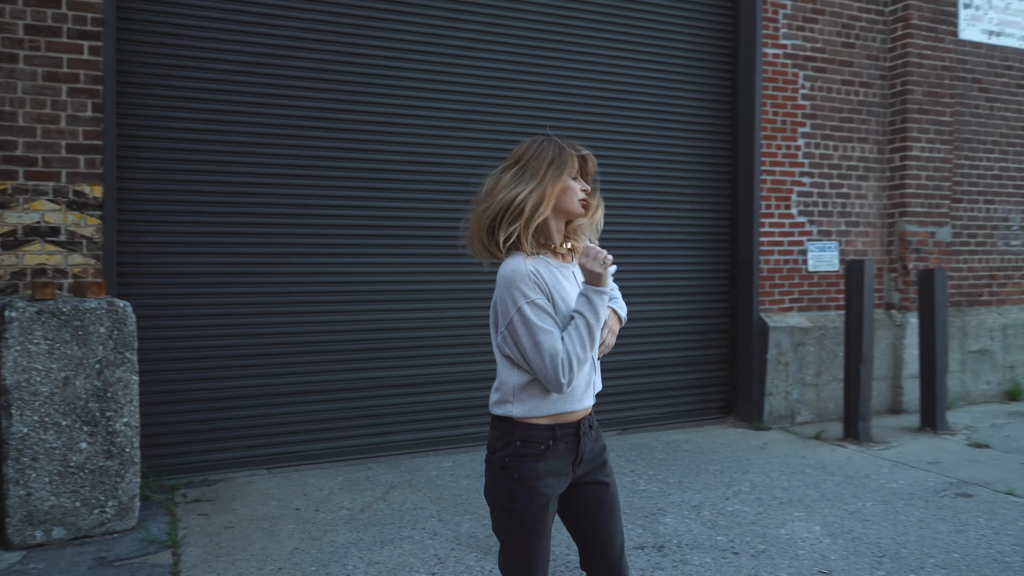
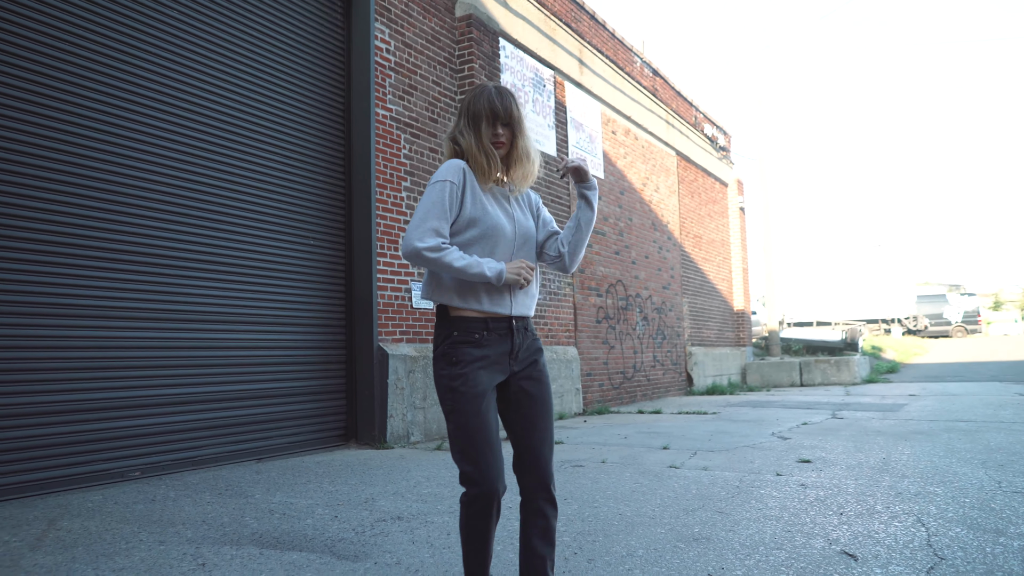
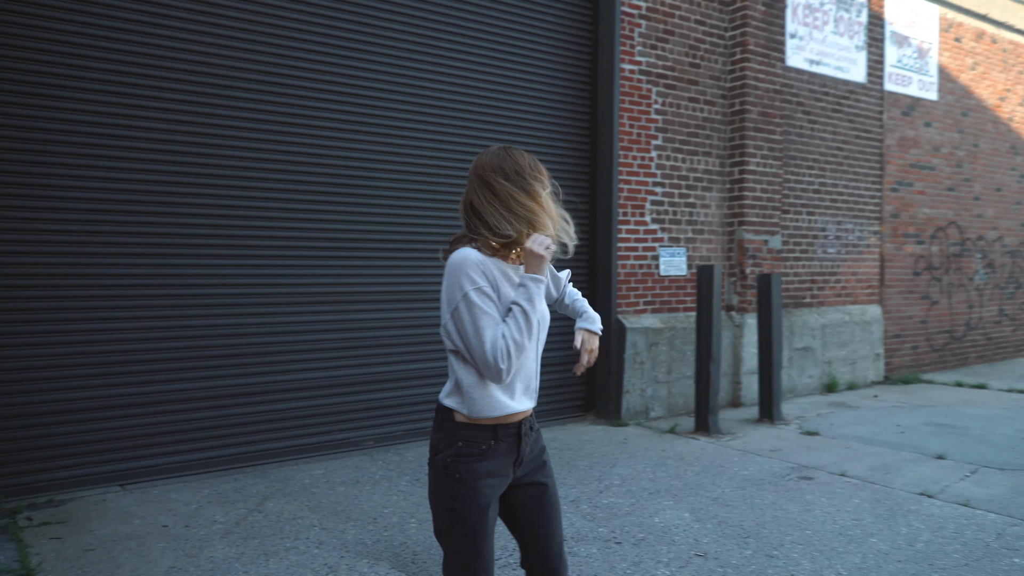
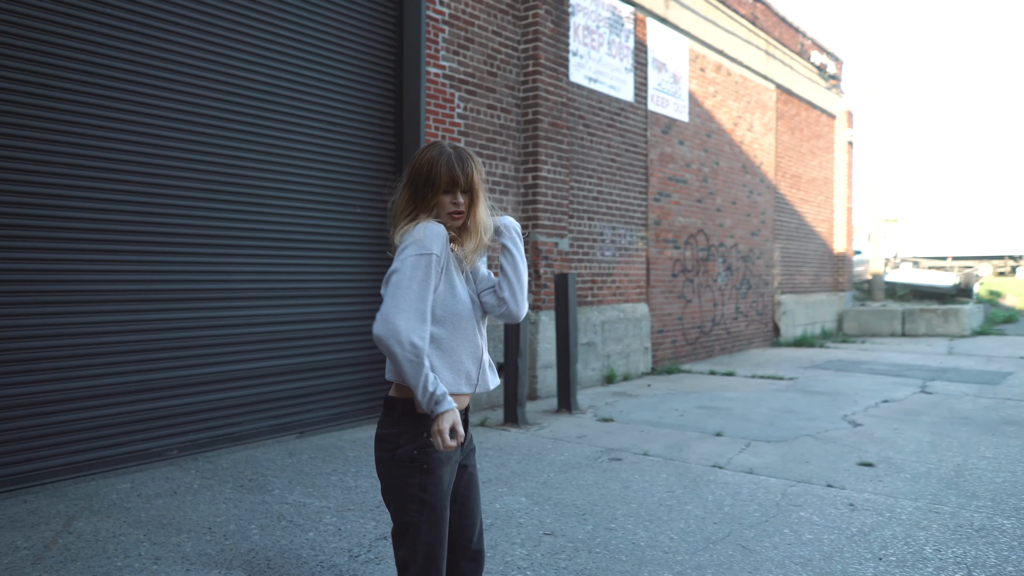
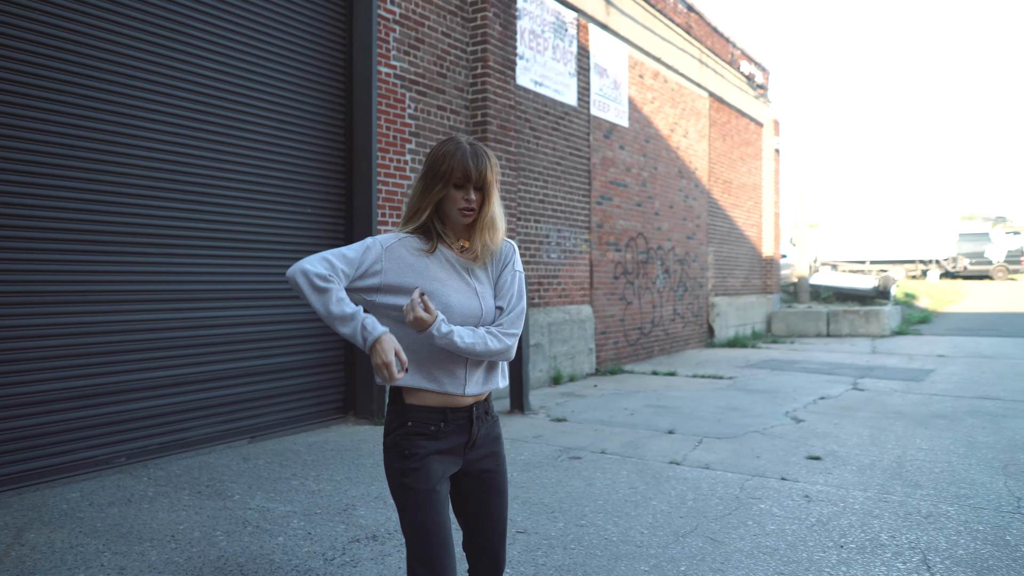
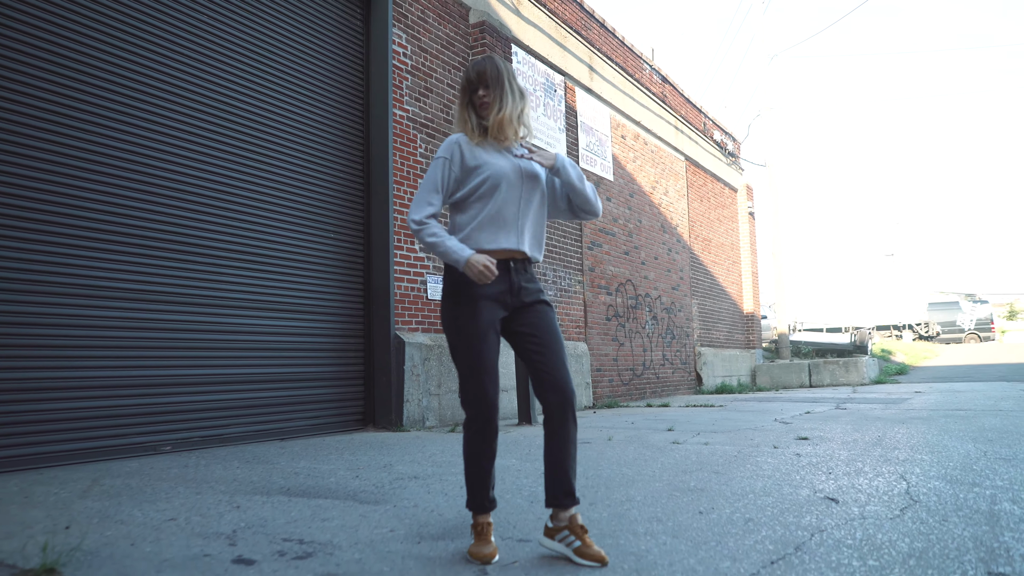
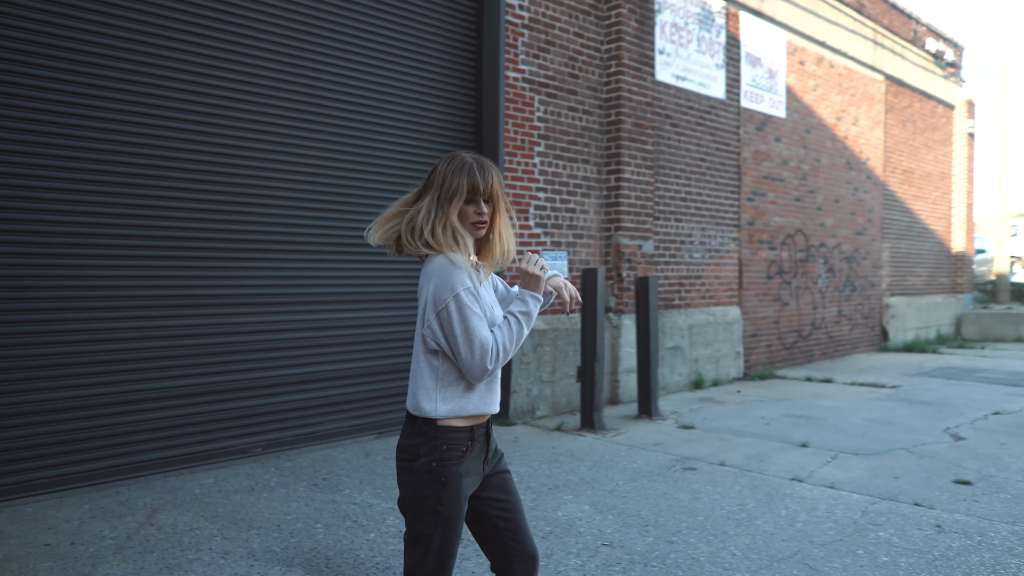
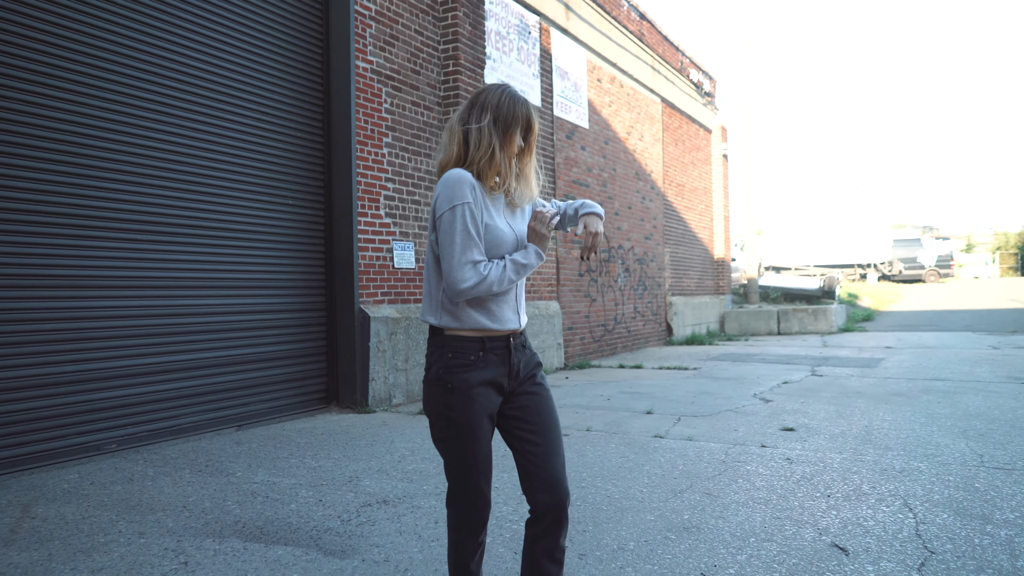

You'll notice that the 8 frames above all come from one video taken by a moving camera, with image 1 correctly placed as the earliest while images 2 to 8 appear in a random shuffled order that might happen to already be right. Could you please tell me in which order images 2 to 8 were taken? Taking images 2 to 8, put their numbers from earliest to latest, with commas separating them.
3, 7, 4, 5, 8, 2, 6
